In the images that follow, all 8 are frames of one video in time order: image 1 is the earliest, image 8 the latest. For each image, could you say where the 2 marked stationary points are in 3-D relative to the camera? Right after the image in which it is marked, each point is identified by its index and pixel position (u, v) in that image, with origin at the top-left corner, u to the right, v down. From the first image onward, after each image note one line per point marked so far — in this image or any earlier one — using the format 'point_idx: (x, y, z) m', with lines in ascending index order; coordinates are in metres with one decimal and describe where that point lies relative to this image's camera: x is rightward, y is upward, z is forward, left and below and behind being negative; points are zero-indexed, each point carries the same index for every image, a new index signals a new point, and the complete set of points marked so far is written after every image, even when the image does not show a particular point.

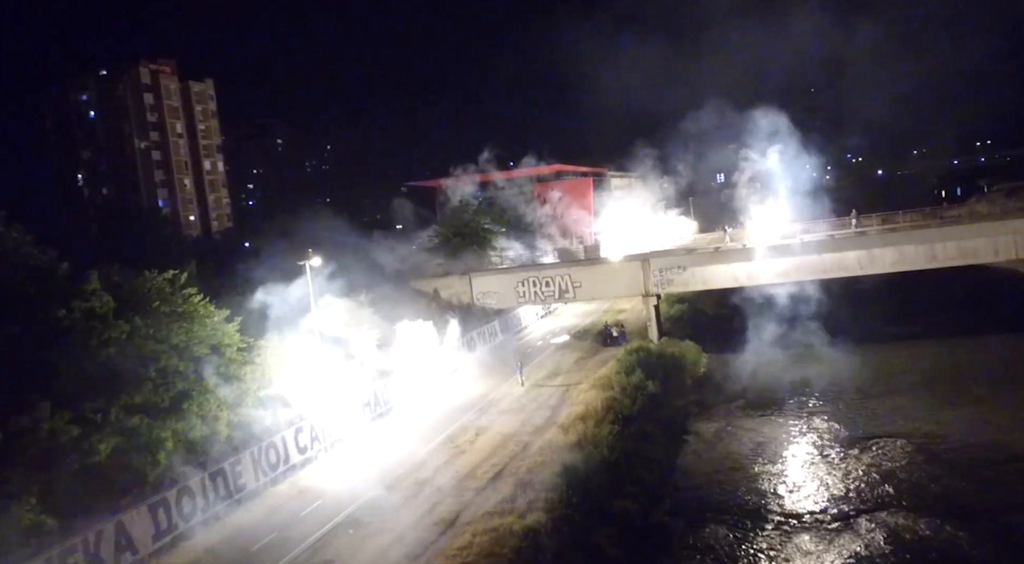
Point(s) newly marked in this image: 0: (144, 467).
0: (-7.6, -3.8, +17.2) m
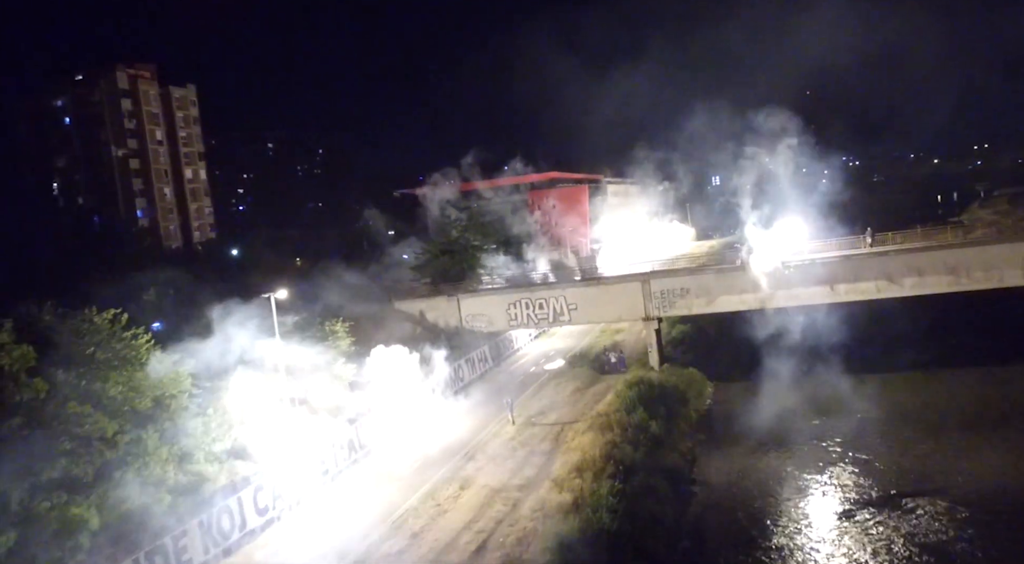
0: (-7.8, -4.7, +14.5) m
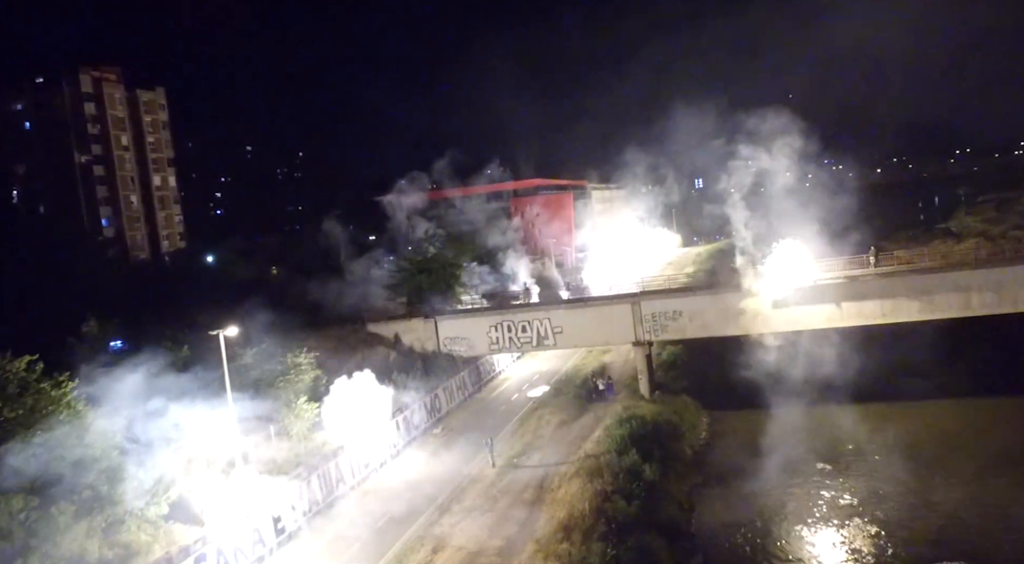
0: (-8.2, -5.6, +11.9) m
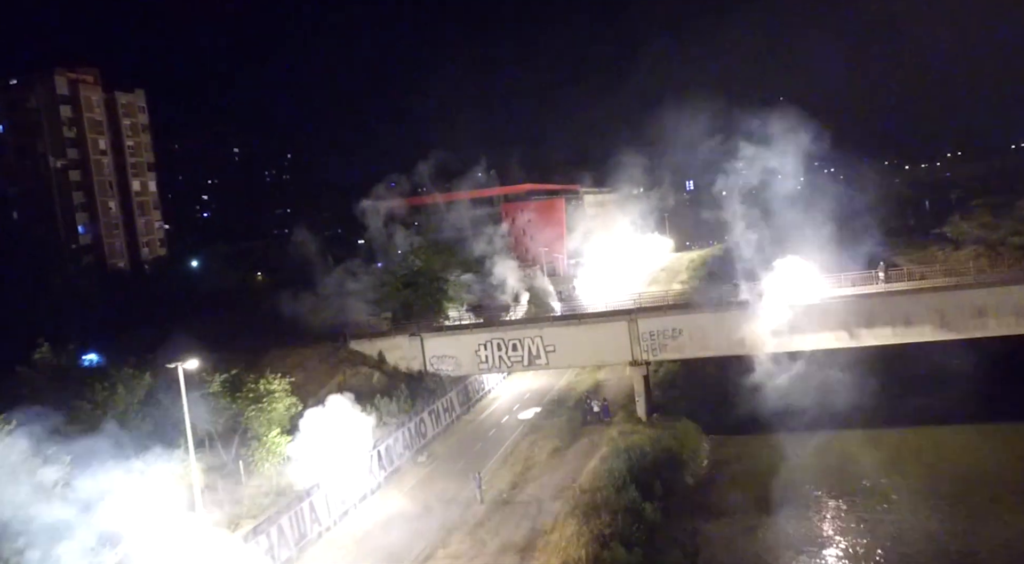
0: (-8.3, -6.1, +10.0) m
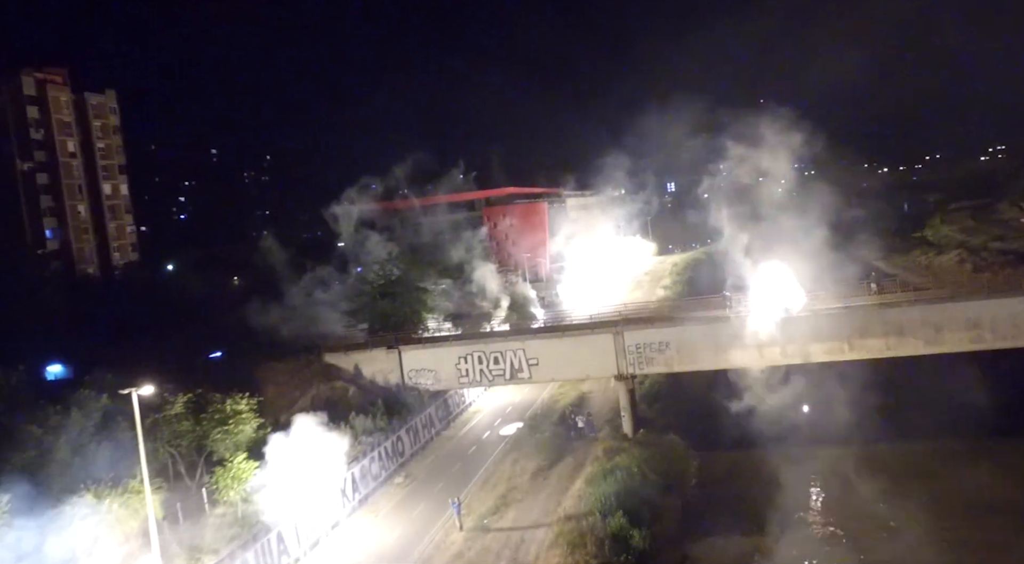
0: (-8.5, -6.5, +8.7) m
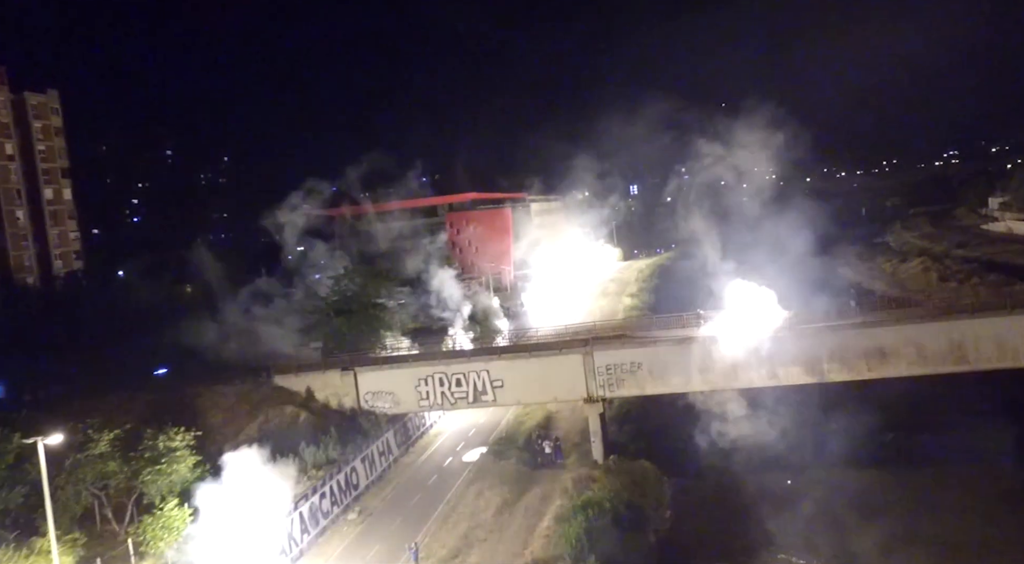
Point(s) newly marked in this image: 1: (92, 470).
0: (-8.8, -7.1, +6.4) m
1: (-9.9, -4.4, +19.8) m
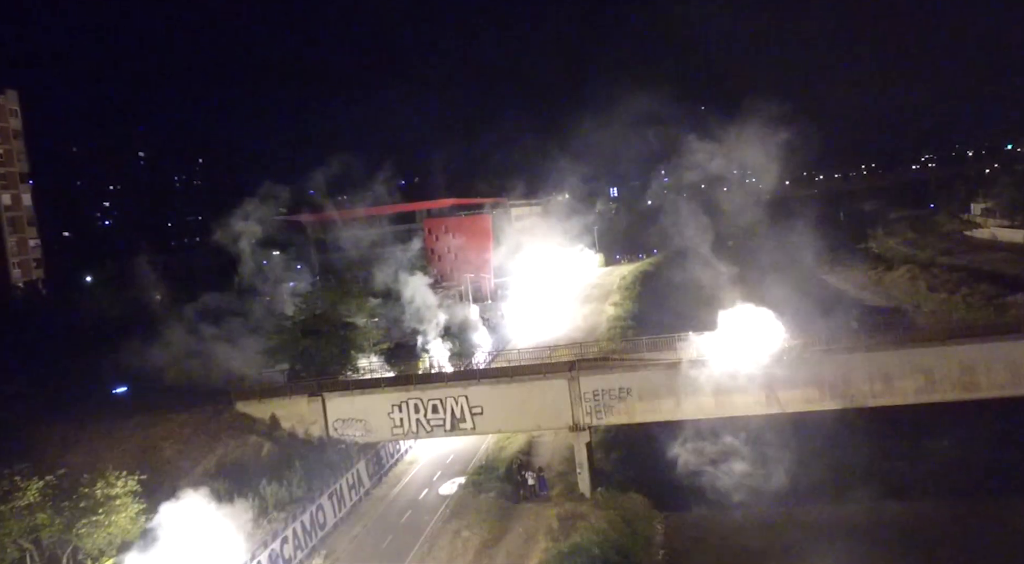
0: (-8.9, -7.7, +4.2) m
1: (-10.3, -5.1, +17.5) m
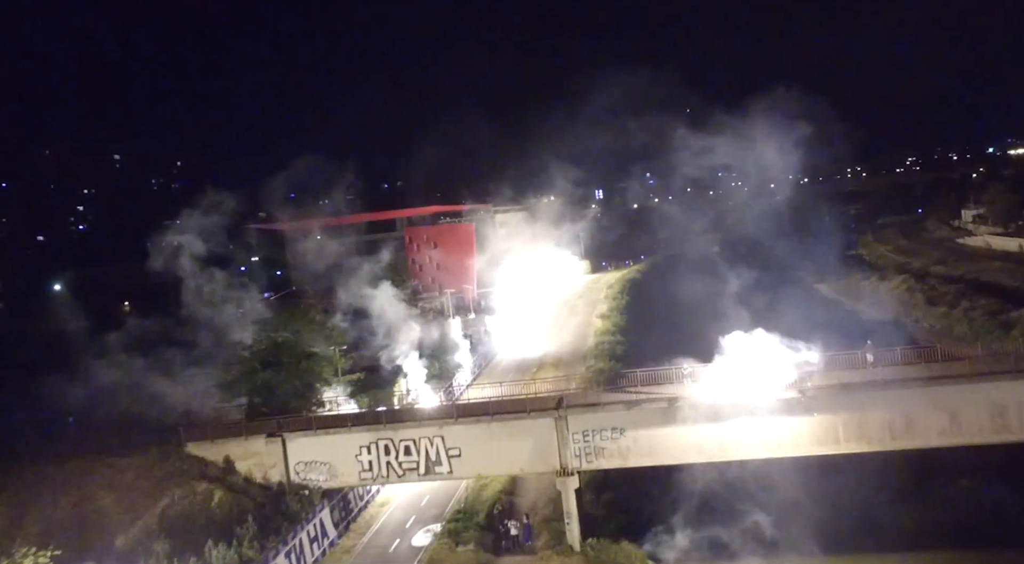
0: (-9.1, -8.5, +1.3) m
1: (-10.7, -5.9, +14.6) m
